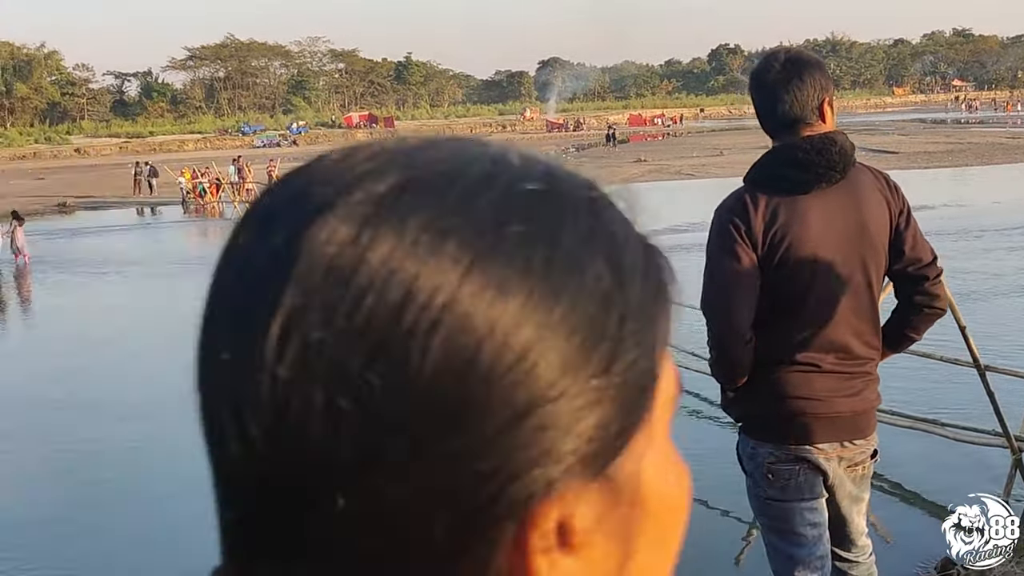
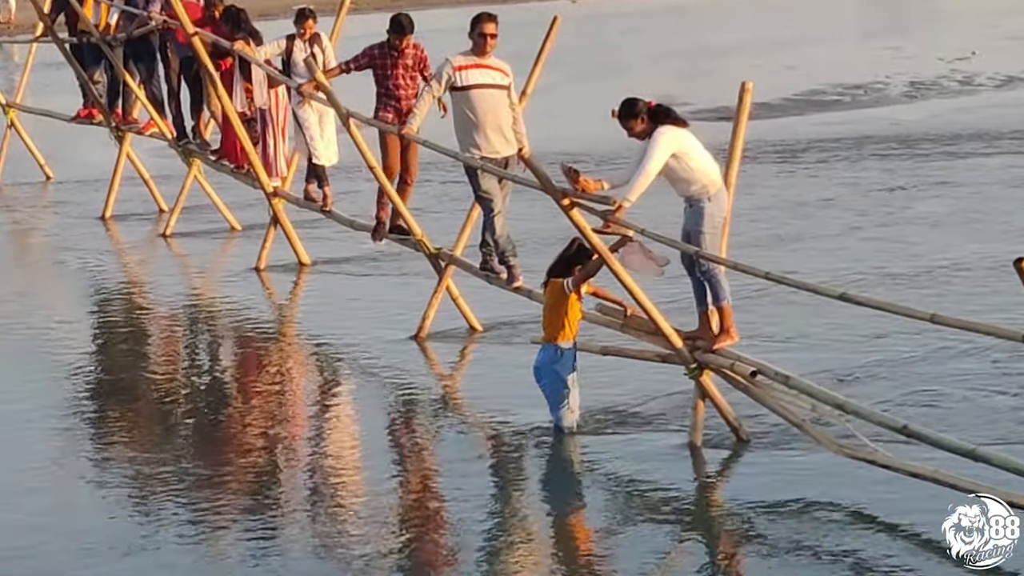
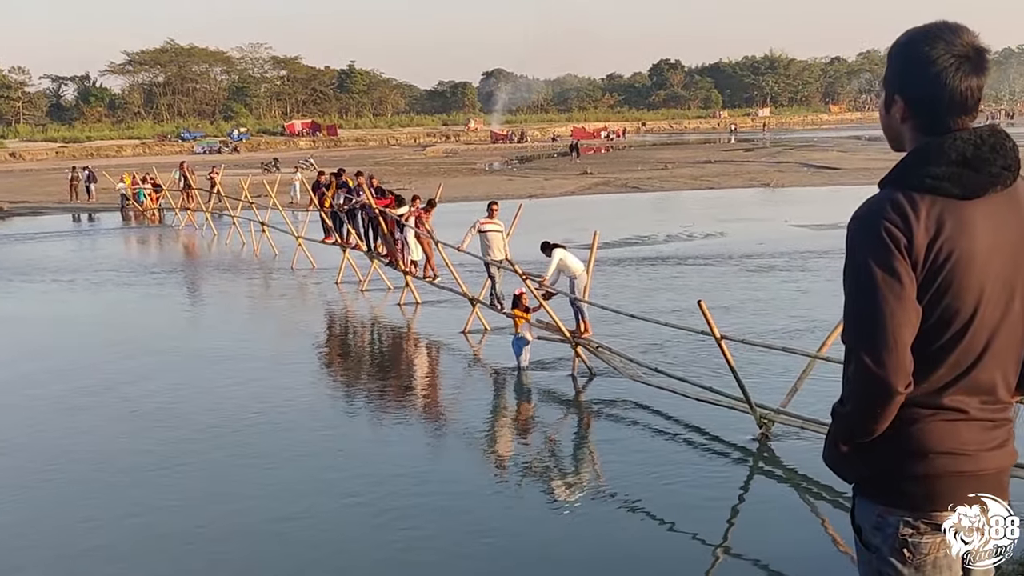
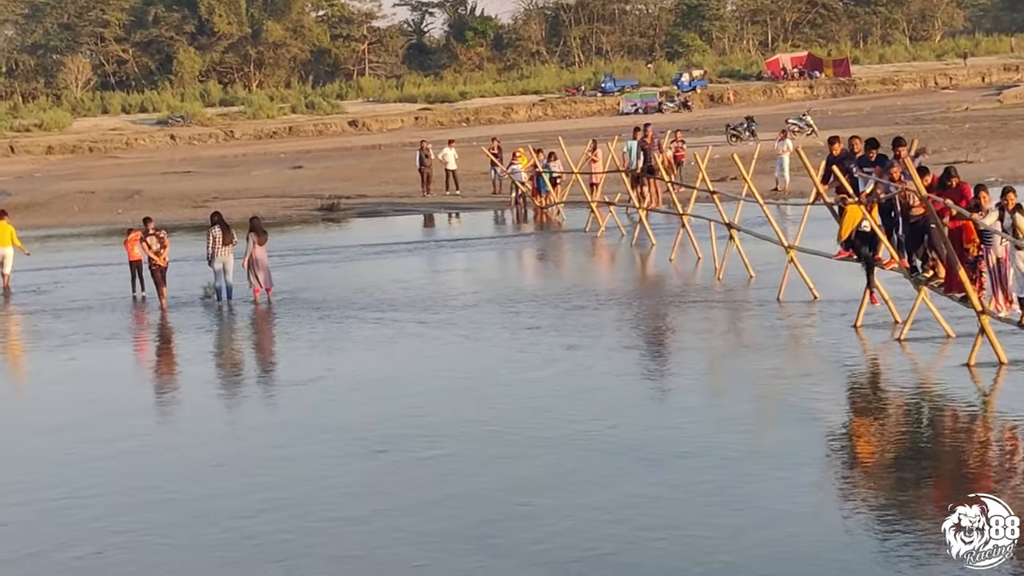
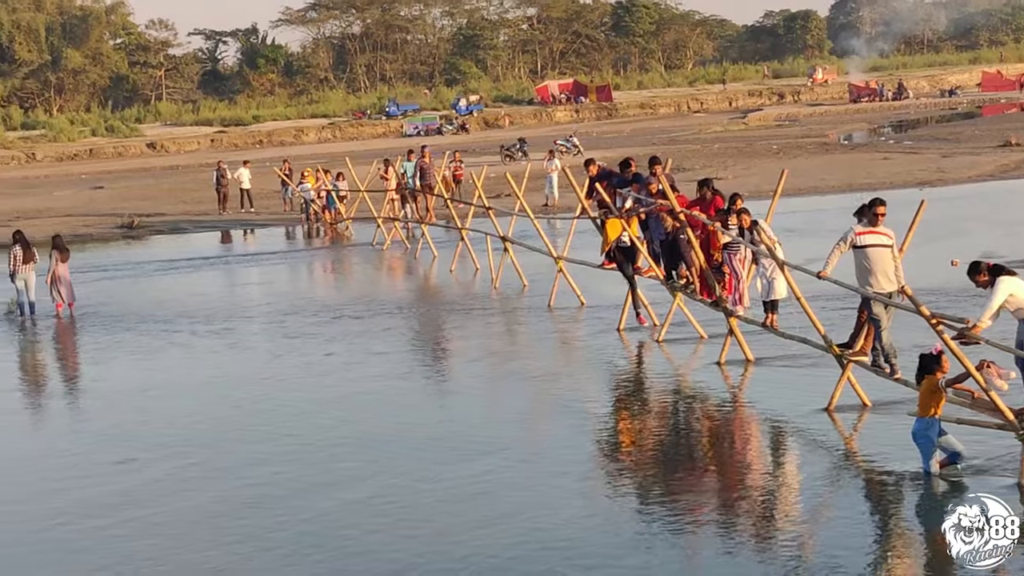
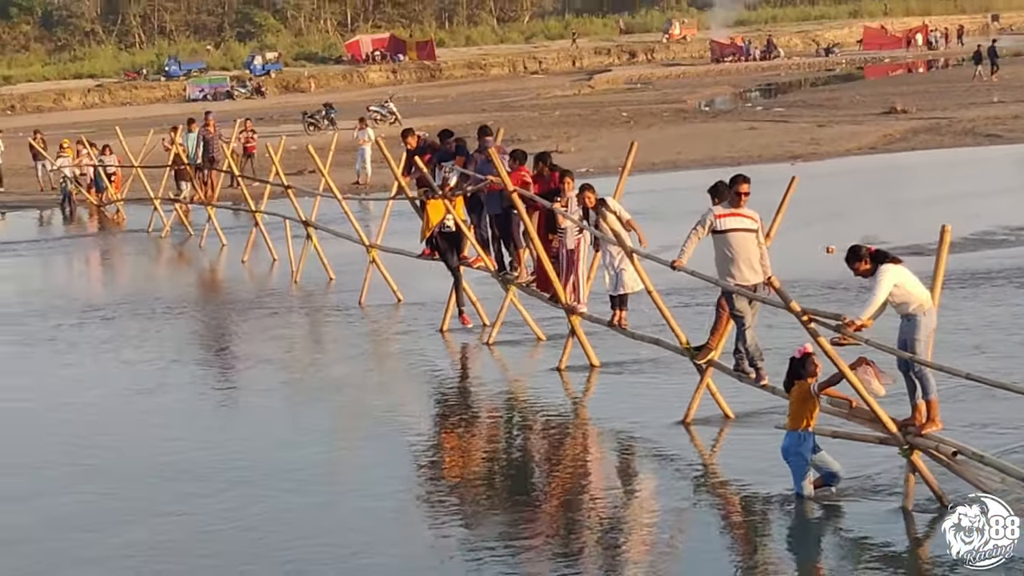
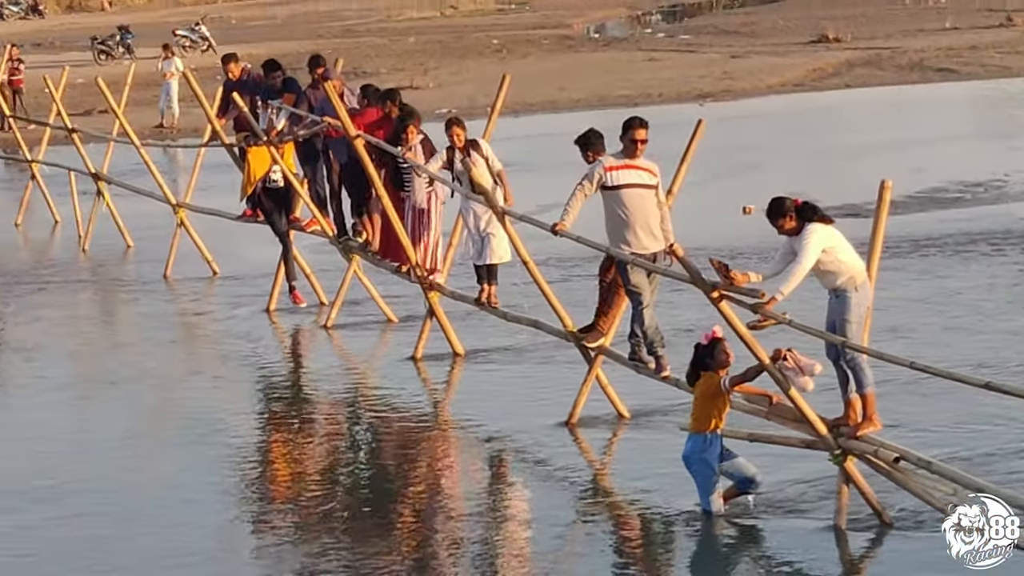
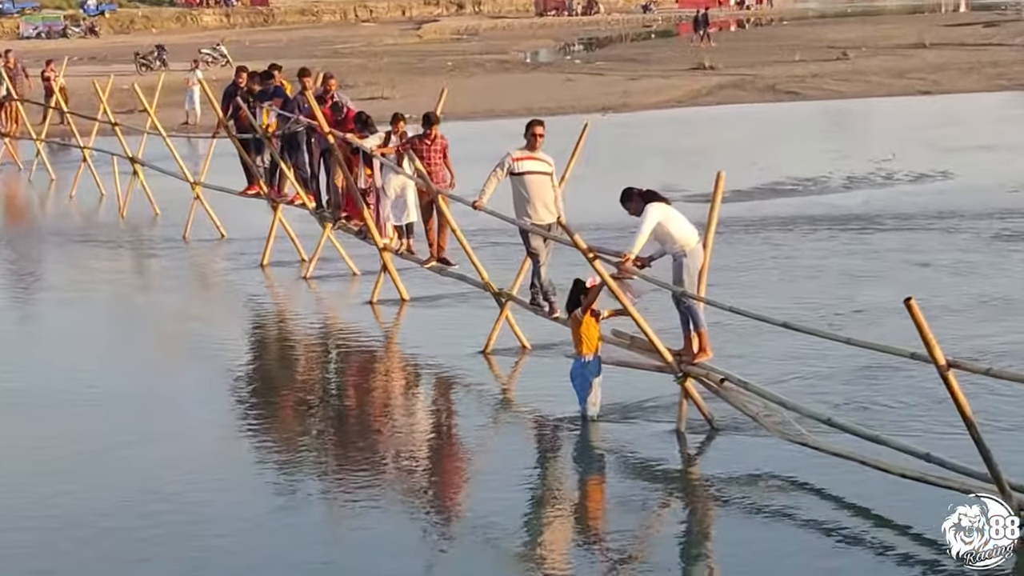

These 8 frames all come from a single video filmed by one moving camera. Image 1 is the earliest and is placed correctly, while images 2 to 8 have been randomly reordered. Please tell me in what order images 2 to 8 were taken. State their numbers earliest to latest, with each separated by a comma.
3, 8, 2, 7, 6, 5, 4
